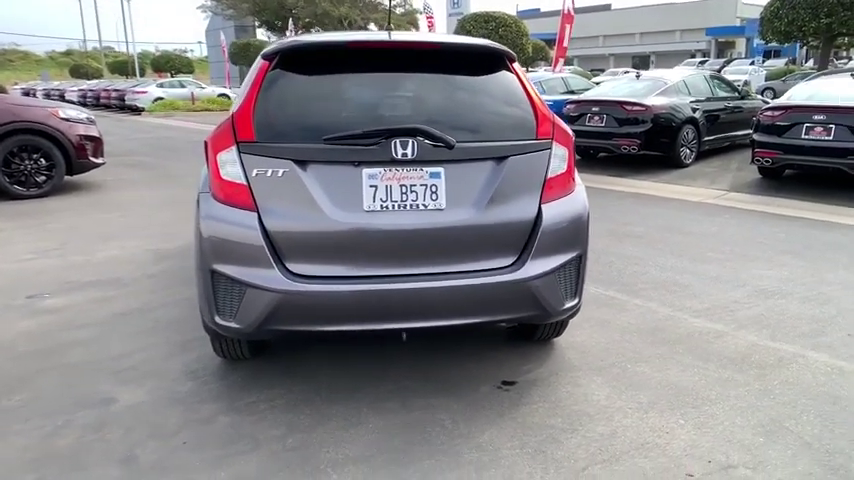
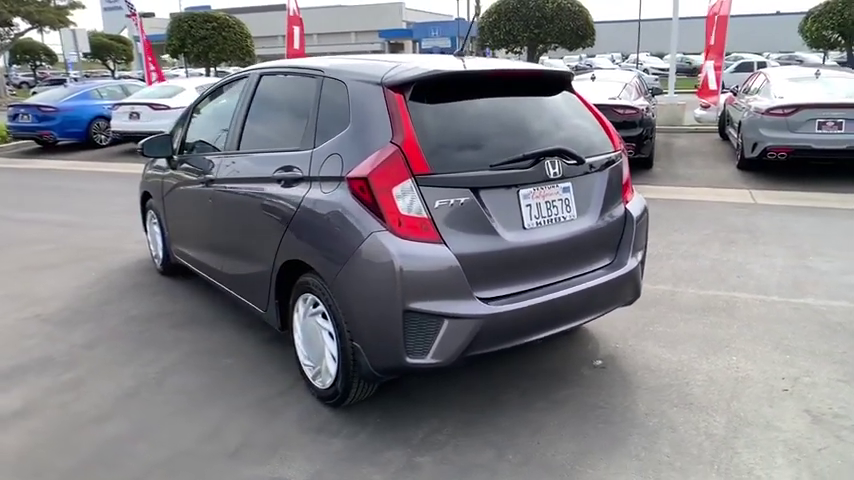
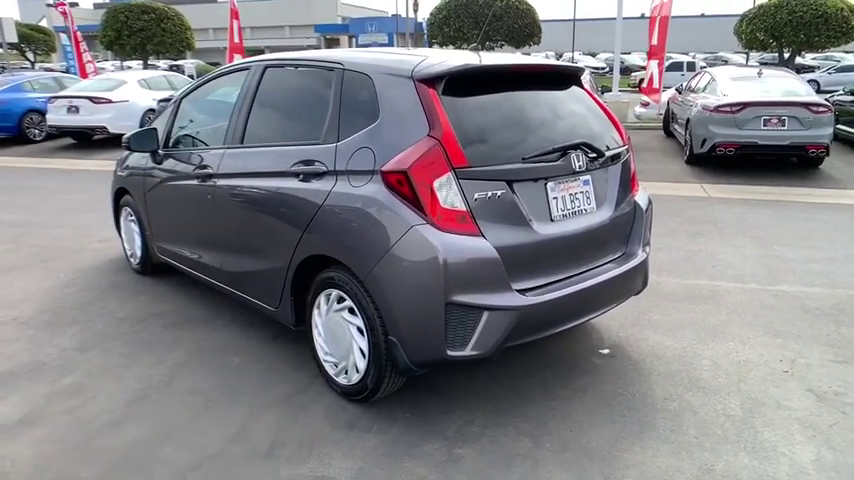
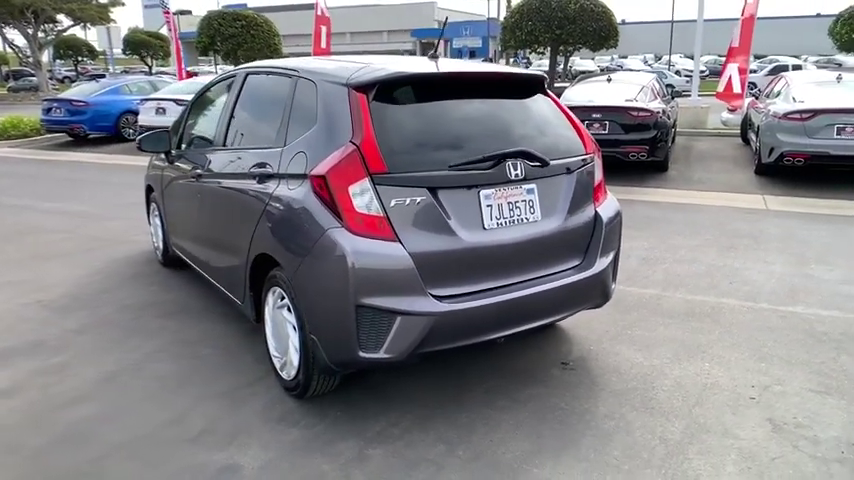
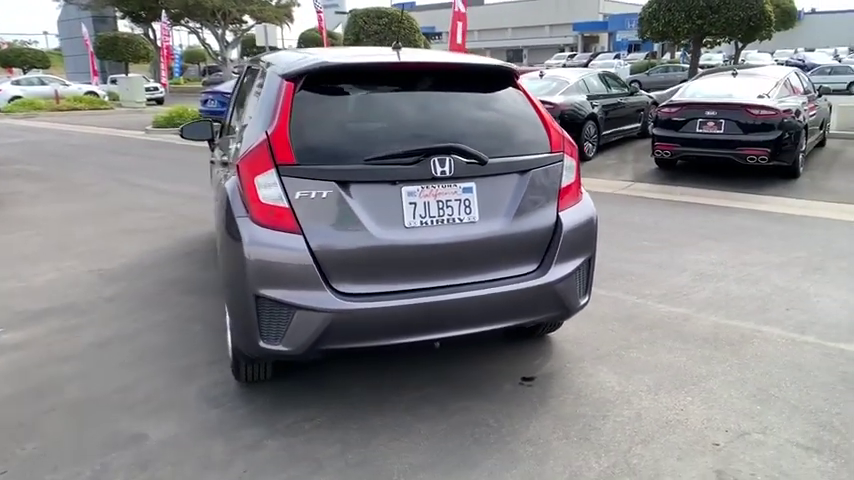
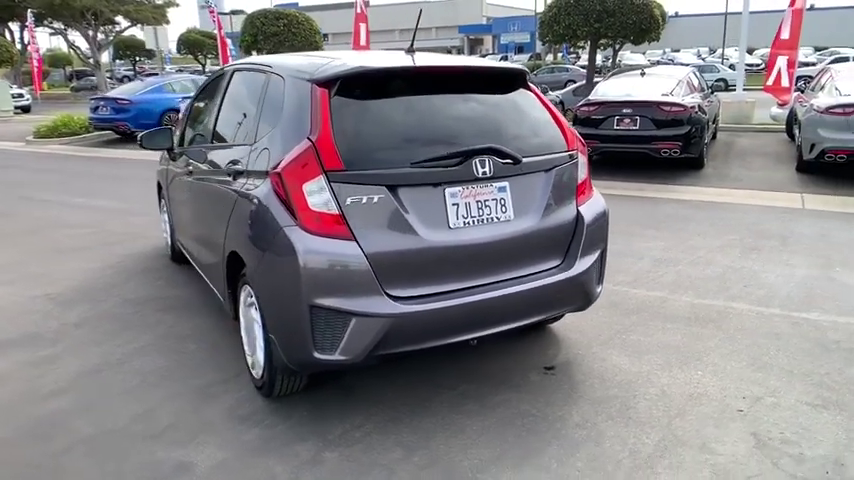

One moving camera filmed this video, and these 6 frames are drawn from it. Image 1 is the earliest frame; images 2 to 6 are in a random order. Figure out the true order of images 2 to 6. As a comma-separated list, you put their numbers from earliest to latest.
5, 6, 4, 2, 3
